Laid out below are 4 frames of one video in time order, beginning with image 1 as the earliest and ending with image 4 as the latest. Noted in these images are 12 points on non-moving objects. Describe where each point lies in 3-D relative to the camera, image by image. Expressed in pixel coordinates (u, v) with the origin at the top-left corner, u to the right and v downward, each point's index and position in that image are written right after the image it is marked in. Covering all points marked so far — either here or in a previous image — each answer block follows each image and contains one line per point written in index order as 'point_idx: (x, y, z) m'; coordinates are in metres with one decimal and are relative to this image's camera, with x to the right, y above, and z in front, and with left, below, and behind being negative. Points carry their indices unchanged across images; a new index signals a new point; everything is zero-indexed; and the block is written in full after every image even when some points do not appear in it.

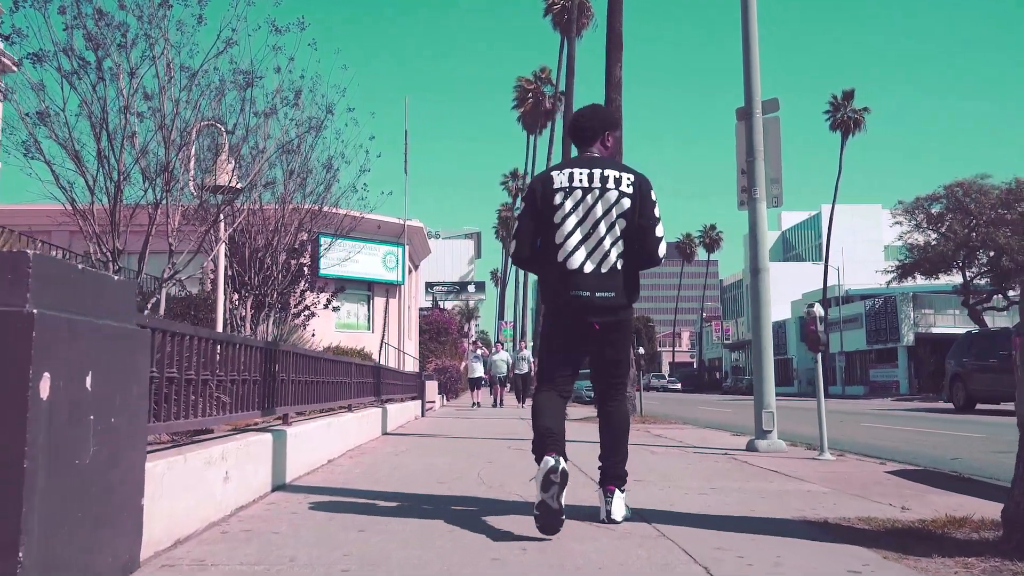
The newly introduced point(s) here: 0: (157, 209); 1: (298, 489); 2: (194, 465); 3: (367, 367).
0: (-2.8, +0.6, +6.9) m
1: (-1.1, -1.0, +4.4) m
2: (-1.1, -0.6, +3.1) m
3: (-1.5, -0.8, +8.9) m
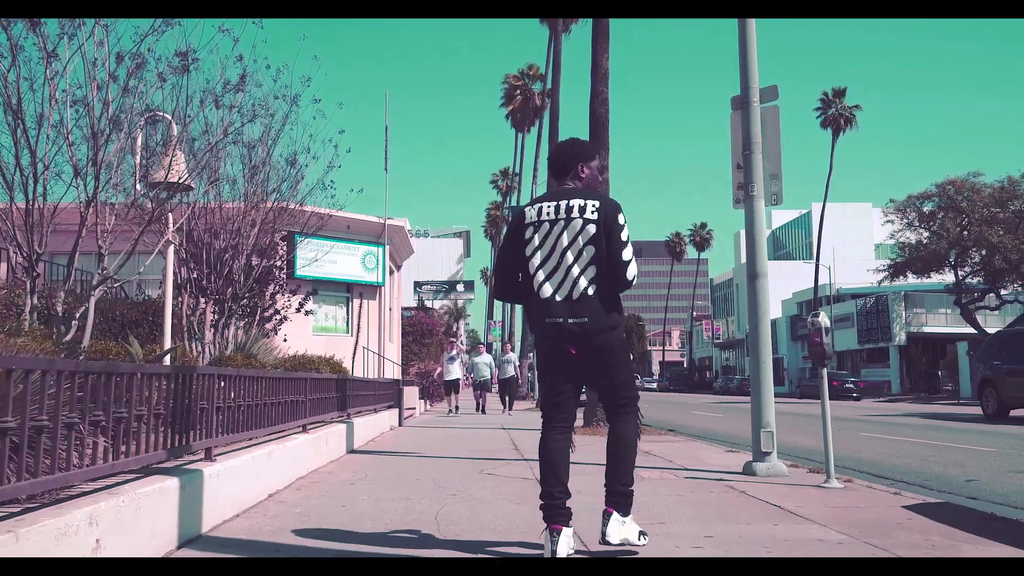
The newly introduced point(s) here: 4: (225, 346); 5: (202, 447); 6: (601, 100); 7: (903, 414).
0: (-3.0, +0.6, +6.2) m
1: (-1.3, -1.1, +3.7) m
2: (-1.3, -0.7, +2.4) m
3: (-1.8, -0.9, +8.2) m
4: (-3.4, -0.7, +10.2) m
5: (-1.7, -0.9, +4.6) m
6: (+1.3, +2.8, +13.0) m
7: (+7.7, -2.5, +16.9) m
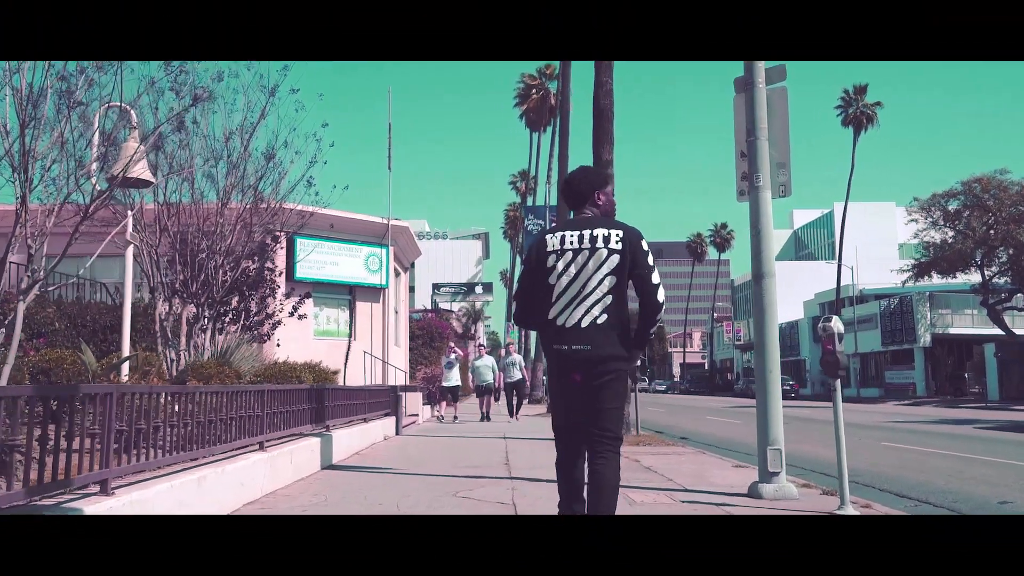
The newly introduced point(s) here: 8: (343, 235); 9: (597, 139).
0: (-3.2, +0.6, +5.6) m
1: (-1.5, -1.1, +3.1) m
2: (-1.6, -0.7, +1.8) m
3: (-1.9, -0.9, +7.6) m
4: (-3.5, -0.7, +9.7) m
5: (-1.9, -0.9, +4.0) m
6: (+1.3, +2.8, +12.4) m
7: (+7.8, -2.5, +16.1) m
8: (-3.6, +1.1, +18.5) m
9: (+1.2, +2.1, +12.4) m
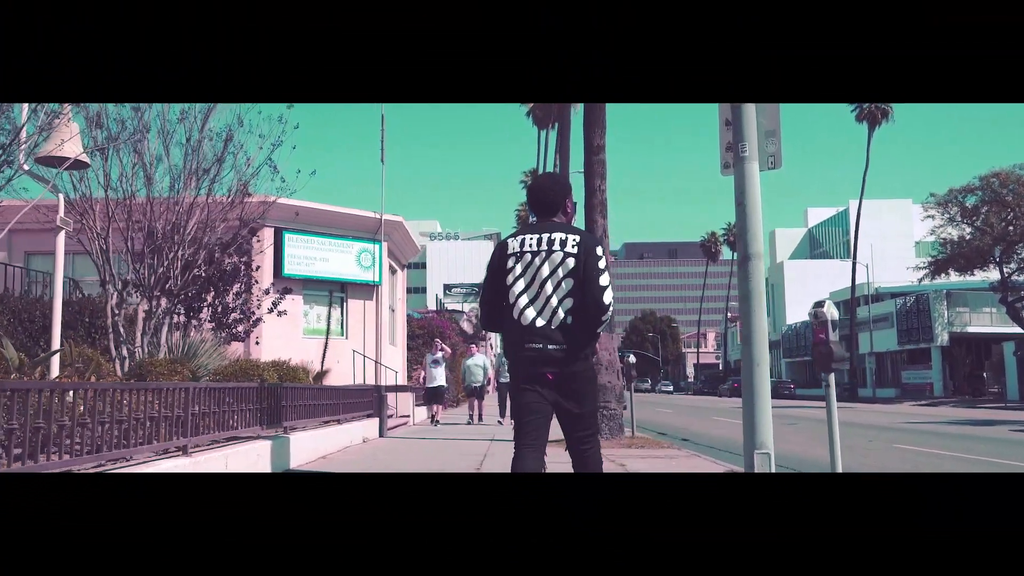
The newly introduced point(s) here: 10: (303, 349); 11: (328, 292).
0: (-3.5, +0.6, +5.0) m
1: (-1.8, -1.0, +2.5) m
2: (-1.9, -0.6, +1.1) m
3: (-2.1, -0.8, +6.9) m
4: (-3.7, -0.6, +9.1) m
5: (-2.2, -0.8, +3.3) m
6: (+1.1, +2.9, +11.7) m
7: (+7.7, -2.4, +15.3) m
8: (-3.7, +1.2, +17.9) m
9: (+1.0, +2.2, +11.7) m
10: (-4.2, -1.2, +17.4) m
11: (-3.7, -0.1, +18.1) m
